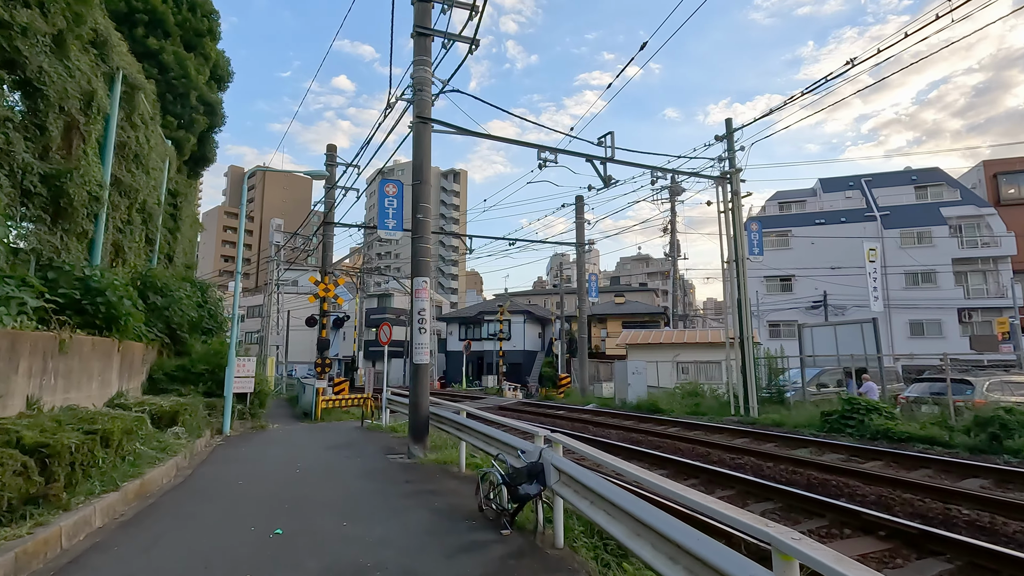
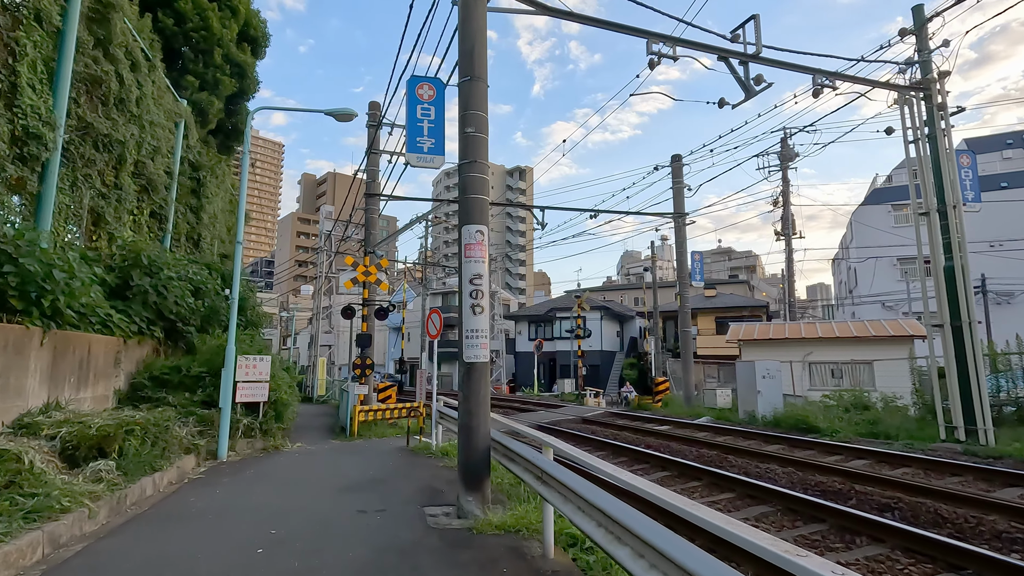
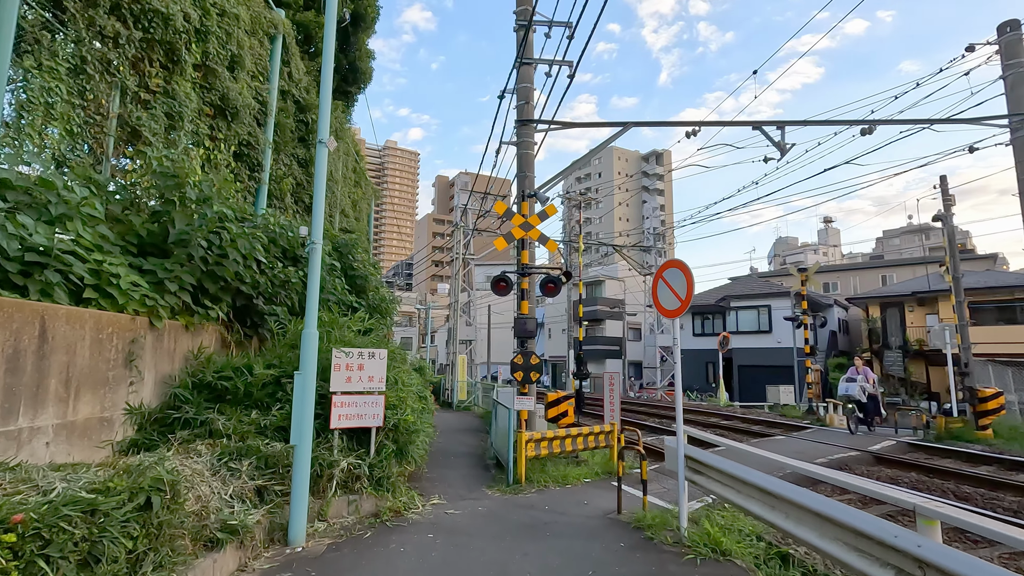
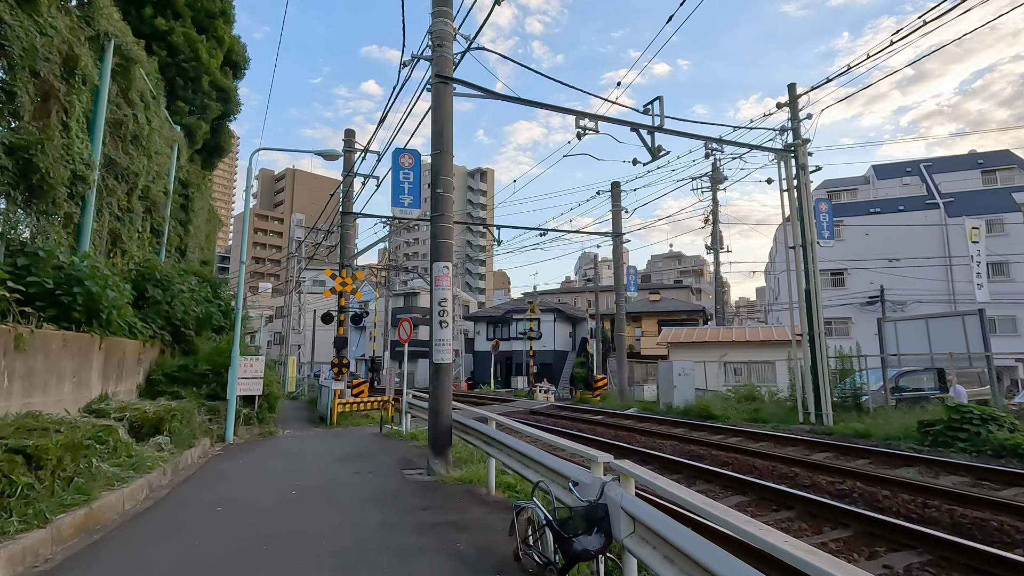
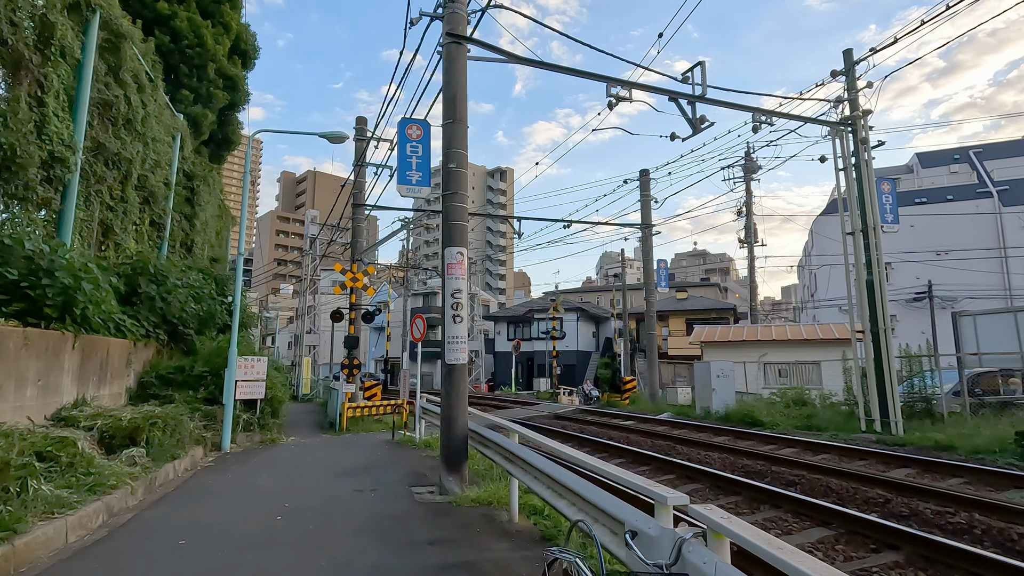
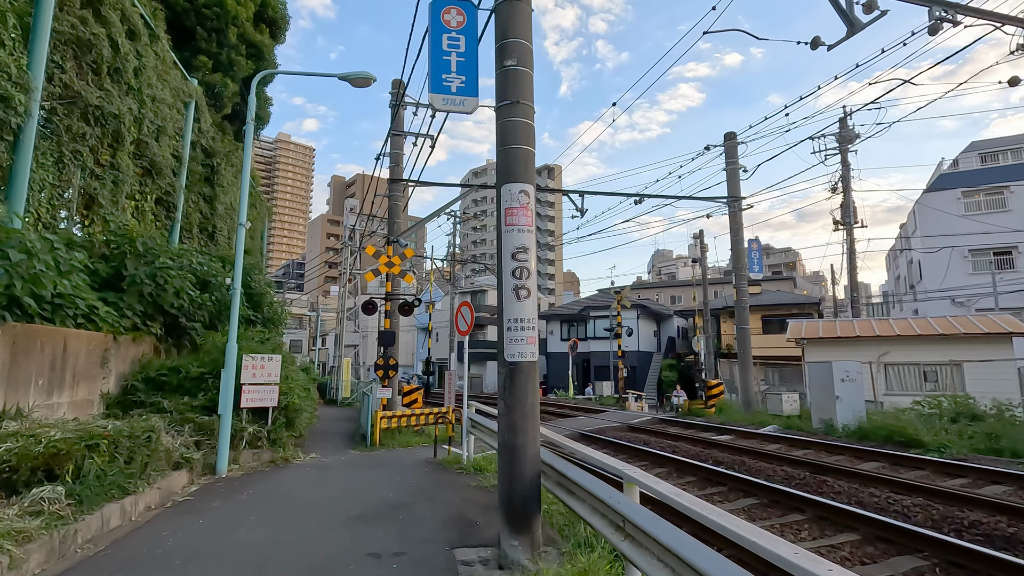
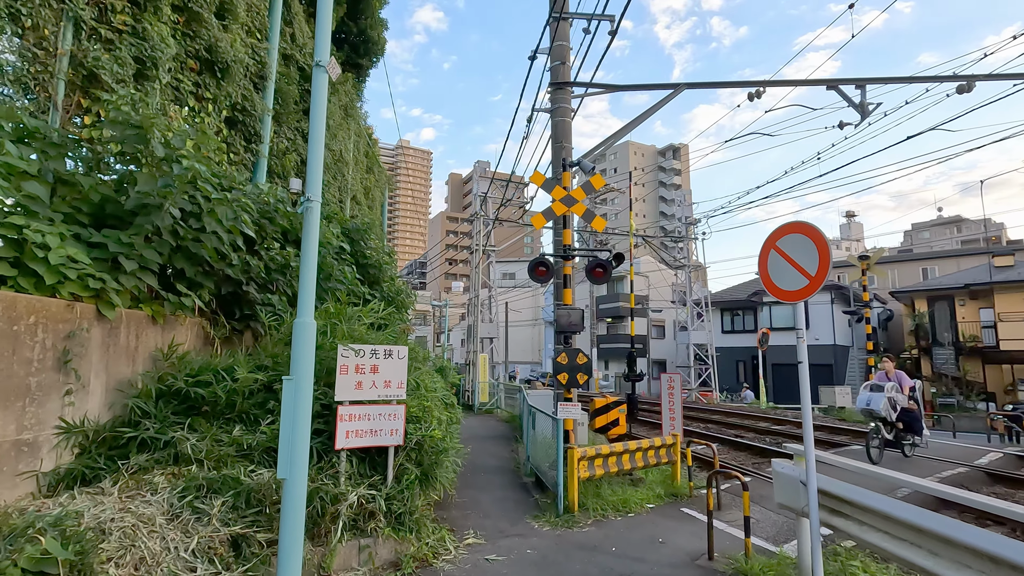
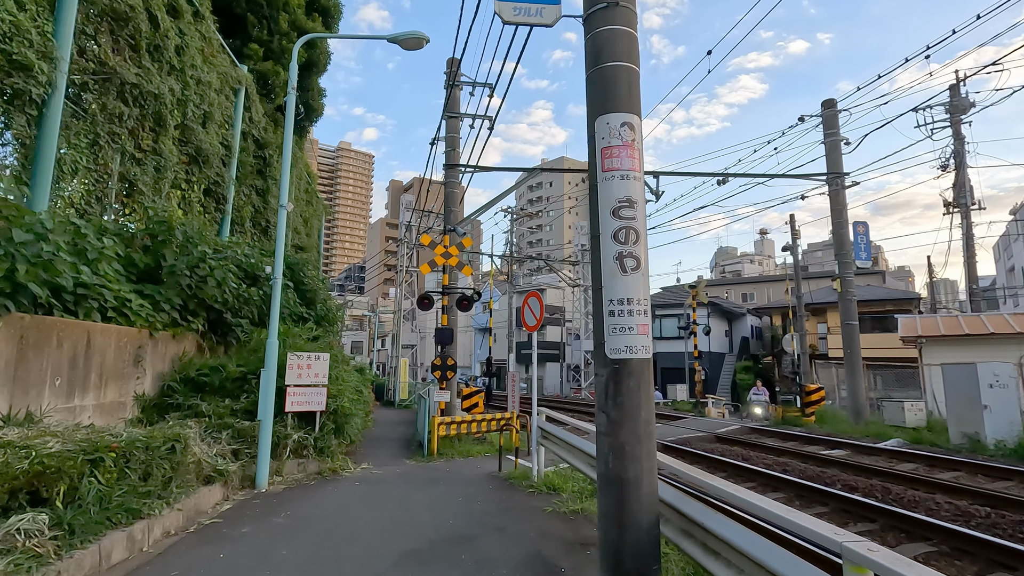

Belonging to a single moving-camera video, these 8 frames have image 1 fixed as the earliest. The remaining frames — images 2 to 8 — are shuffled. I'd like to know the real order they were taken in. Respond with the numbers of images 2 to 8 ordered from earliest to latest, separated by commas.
4, 5, 2, 6, 8, 3, 7
